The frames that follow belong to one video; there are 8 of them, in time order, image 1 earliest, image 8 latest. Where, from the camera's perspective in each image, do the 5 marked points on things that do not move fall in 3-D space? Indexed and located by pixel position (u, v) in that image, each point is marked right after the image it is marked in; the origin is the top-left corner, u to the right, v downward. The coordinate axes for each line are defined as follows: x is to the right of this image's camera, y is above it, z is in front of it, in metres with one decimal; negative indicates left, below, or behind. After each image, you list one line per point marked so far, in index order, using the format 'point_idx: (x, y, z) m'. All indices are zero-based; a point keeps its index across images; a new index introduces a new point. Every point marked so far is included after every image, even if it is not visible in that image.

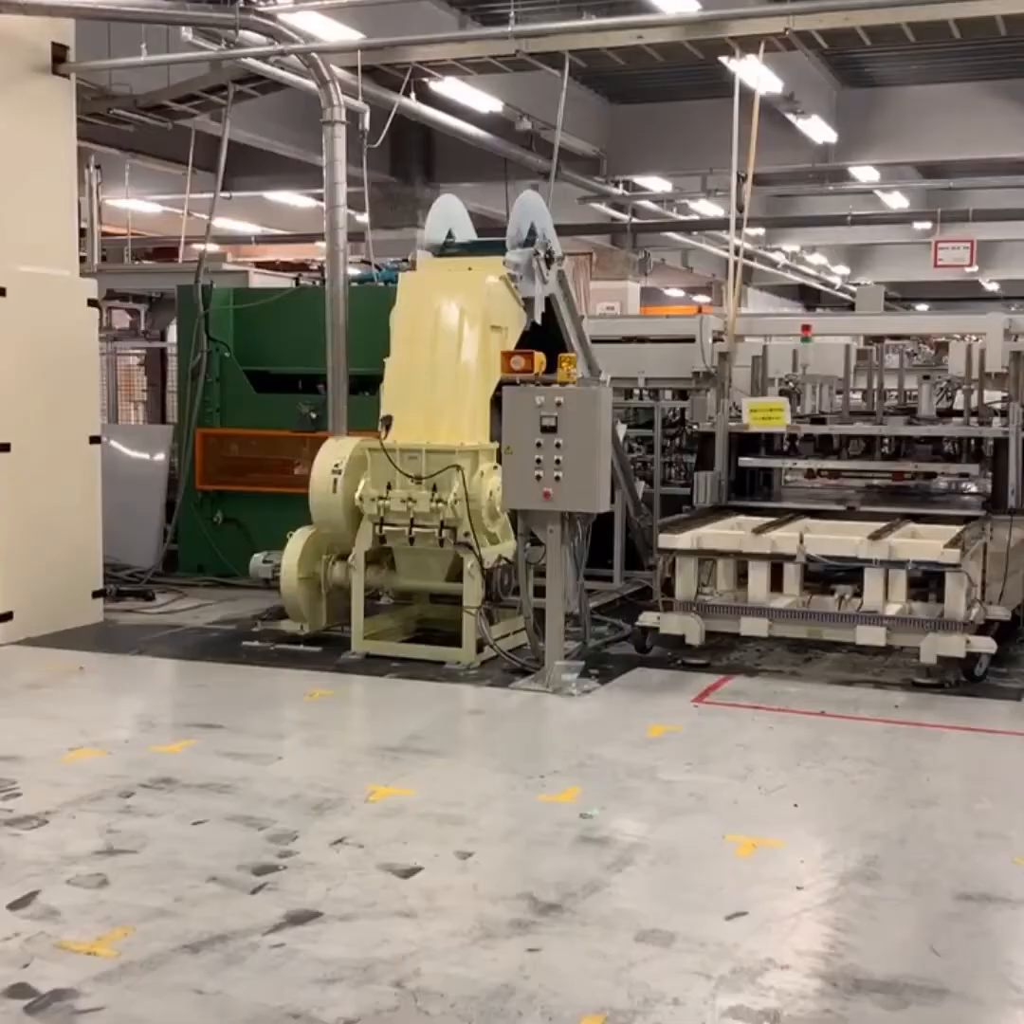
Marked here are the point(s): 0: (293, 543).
0: (-0.7, -0.1, +6.4) m
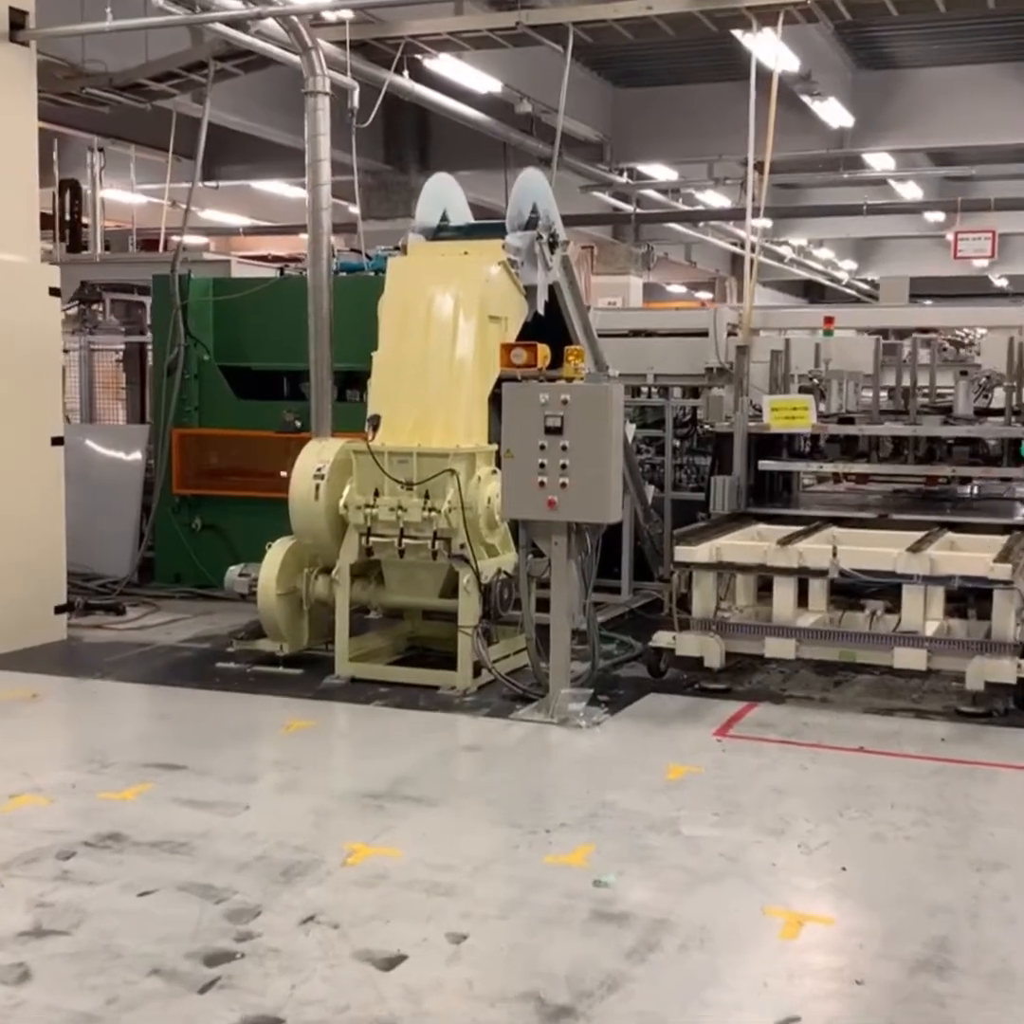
0: (-0.7, -0.1, +5.8) m
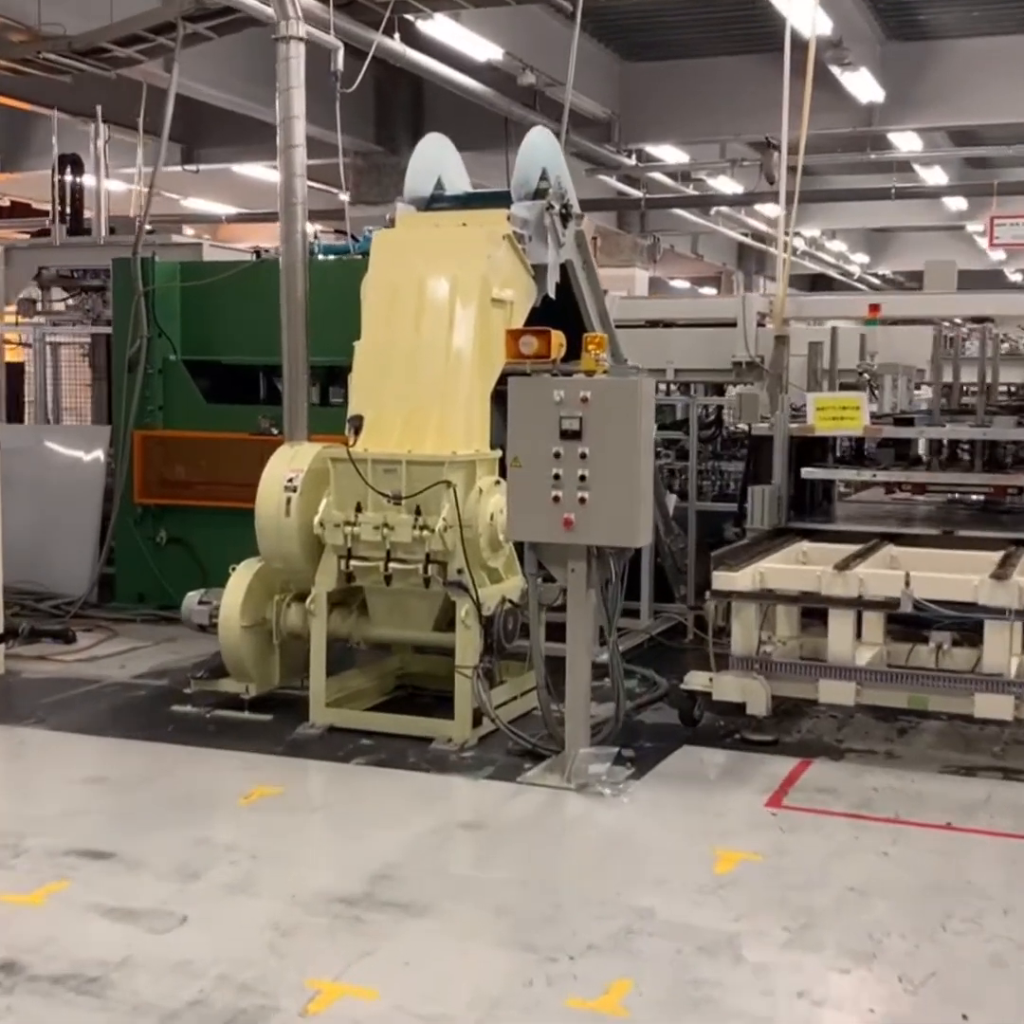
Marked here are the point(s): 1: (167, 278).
0: (-0.7, -0.2, +4.9) m
1: (-1.3, +0.9, +7.2) m
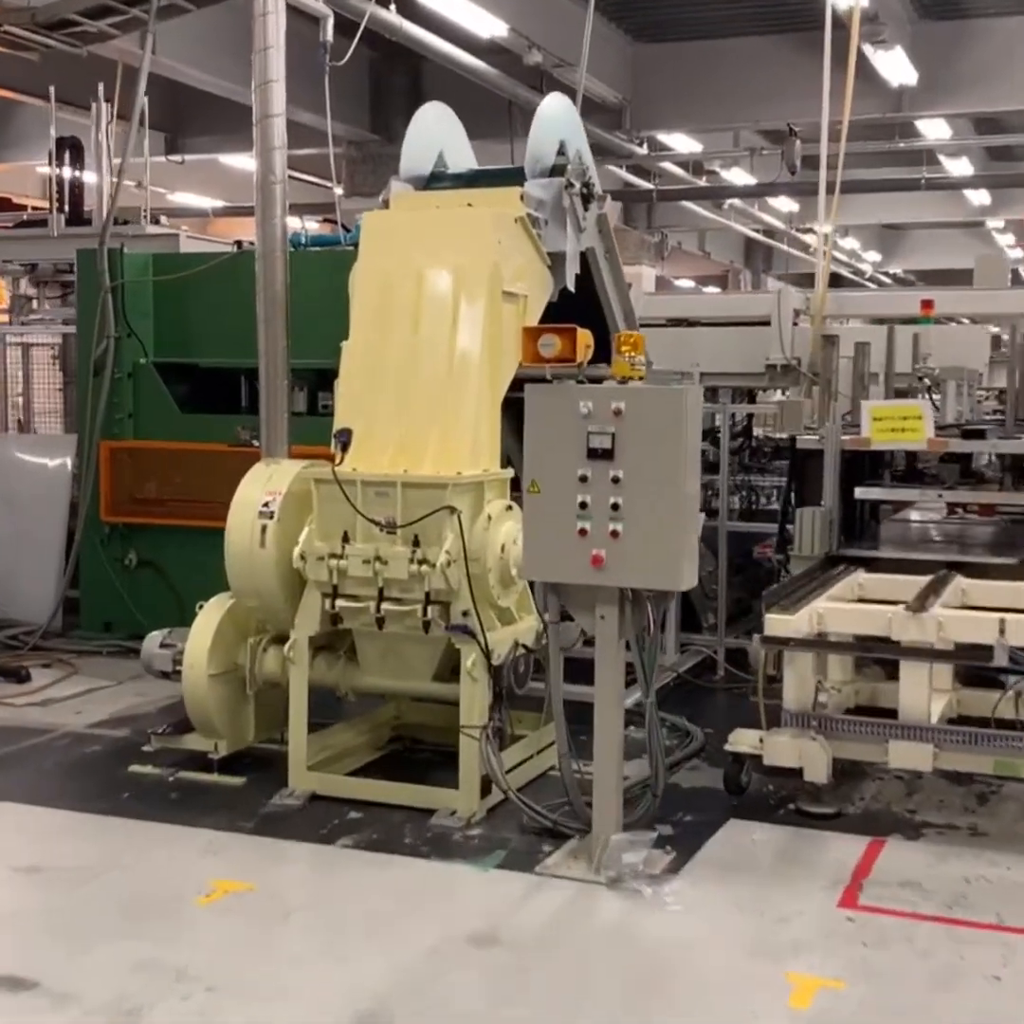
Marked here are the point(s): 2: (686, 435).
0: (-0.7, -0.2, +4.2) m
1: (-1.3, +0.8, +6.5) m
2: (+0.3, +0.1, +3.3) m
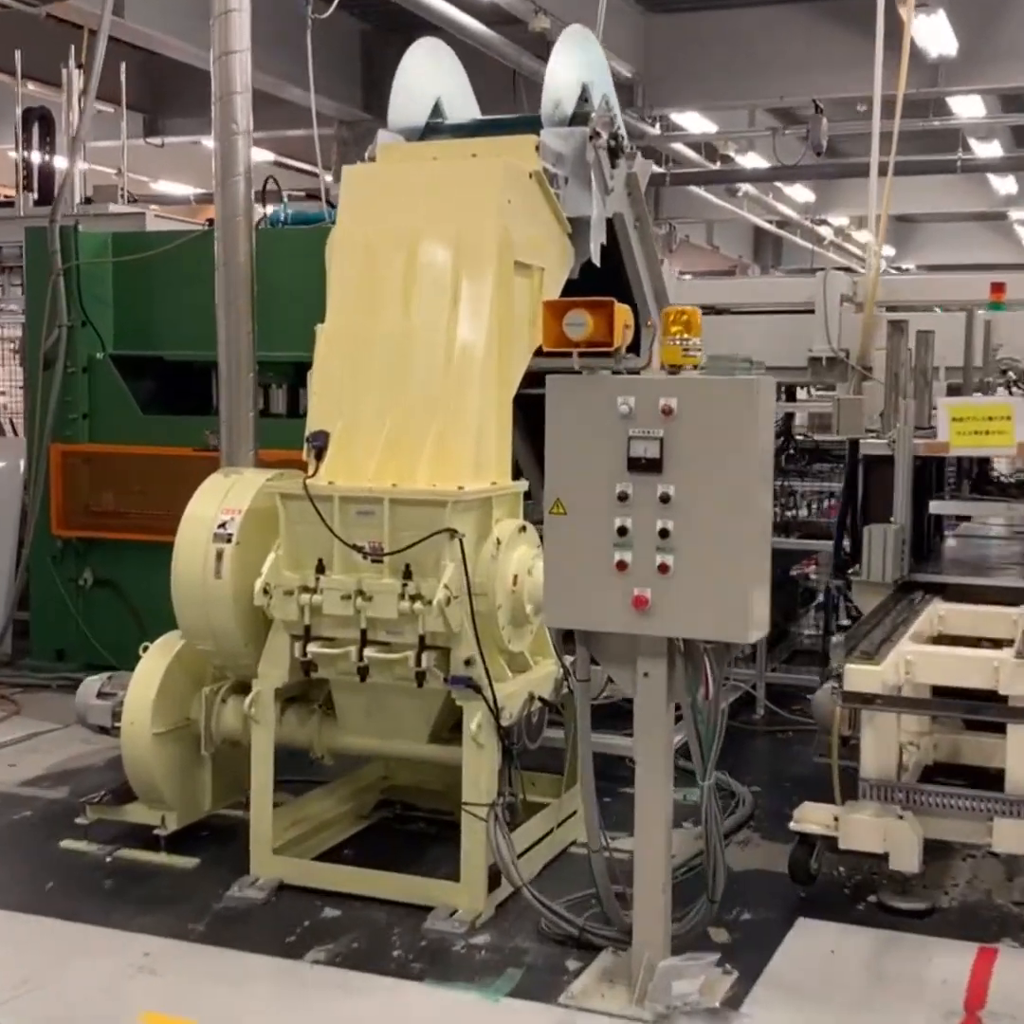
0: (-0.7, -0.3, +3.5) m
1: (-1.3, +0.8, +5.7) m
2: (+0.3, +0.1, +2.6) m
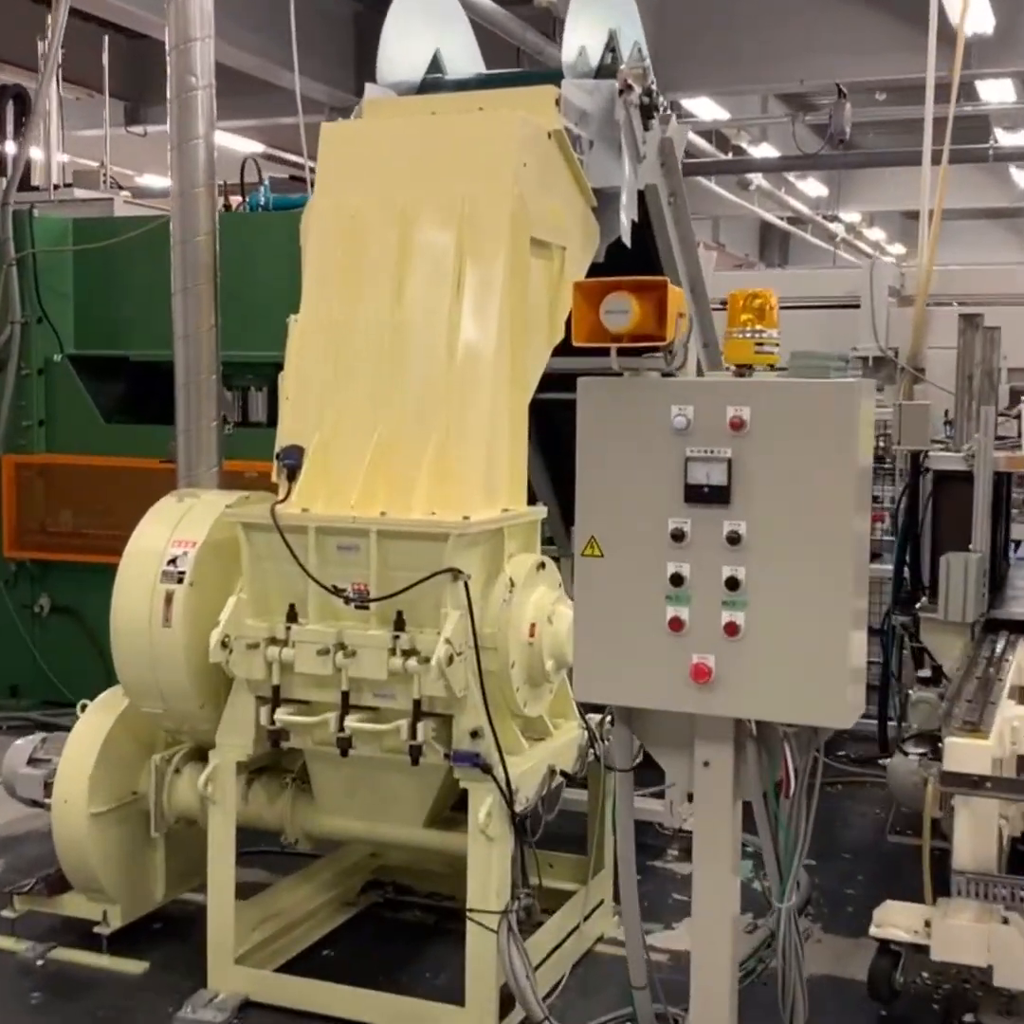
0: (-0.7, -0.3, +2.9) m
1: (-1.2, +0.7, +5.1) m
2: (+0.4, 0.0, +1.9) m
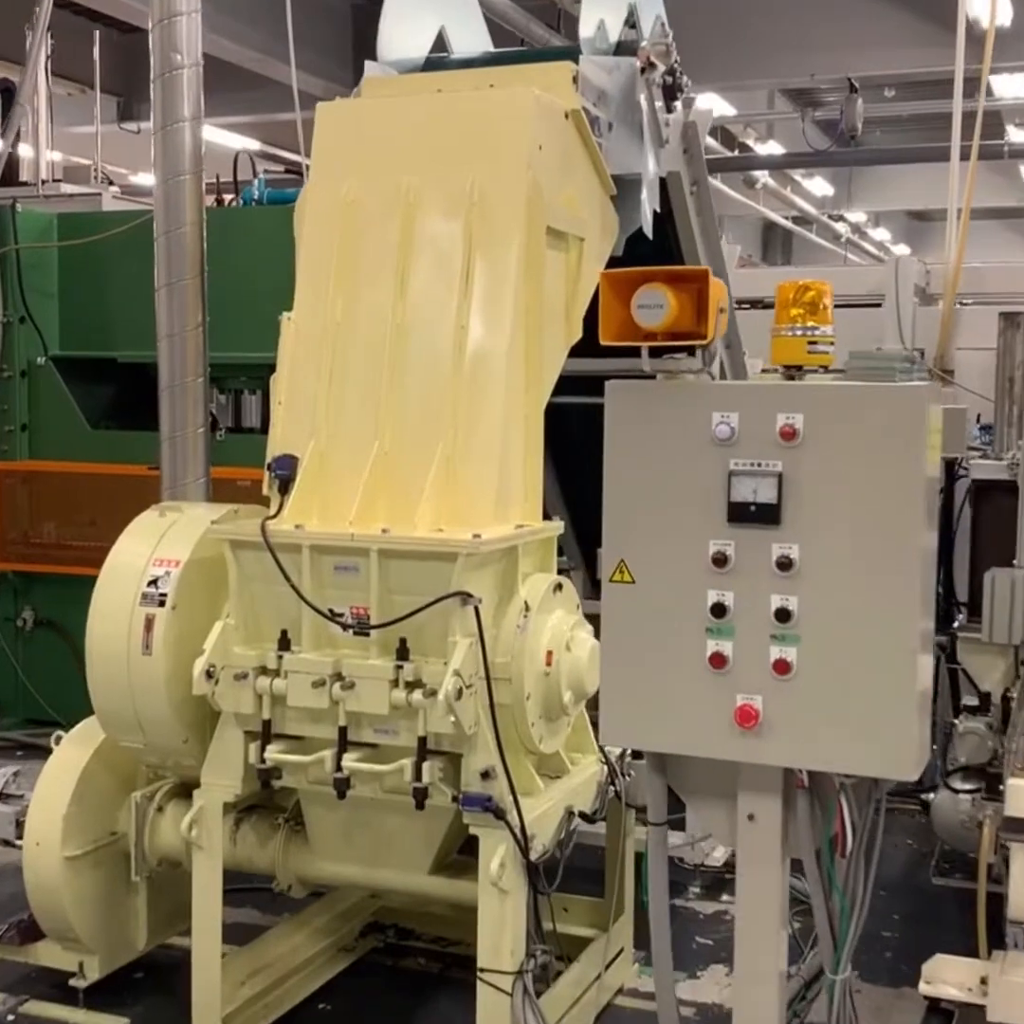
0: (-0.6, -0.4, +2.6) m
1: (-1.2, +0.7, +4.9) m
2: (+0.4, 0.0, +1.7) m
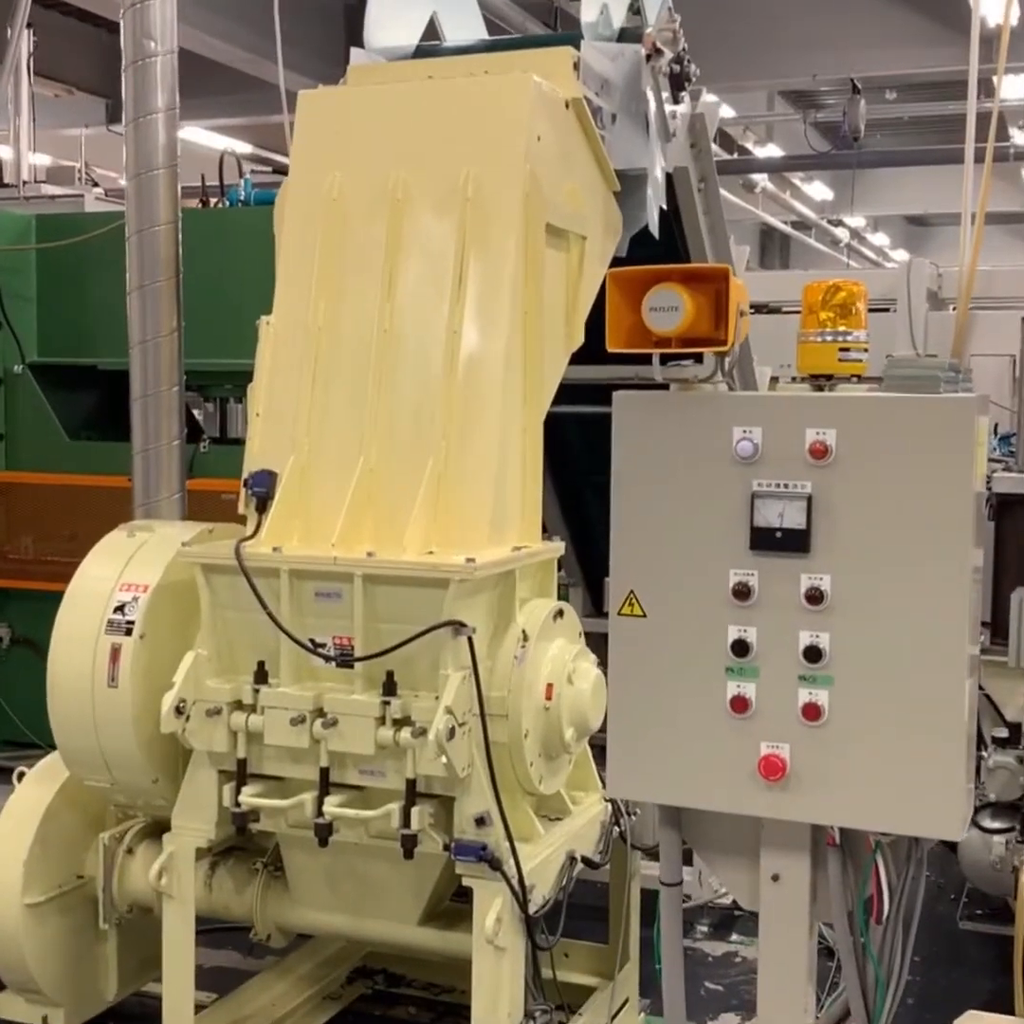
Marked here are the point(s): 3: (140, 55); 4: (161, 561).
0: (-0.6, -0.4, +2.4) m
1: (-1.2, +0.7, +4.7) m
2: (+0.4, 0.0, +1.5) m
3: (-0.5, +0.7, +2.8) m
4: (-0.4, -0.1, +2.4) m
